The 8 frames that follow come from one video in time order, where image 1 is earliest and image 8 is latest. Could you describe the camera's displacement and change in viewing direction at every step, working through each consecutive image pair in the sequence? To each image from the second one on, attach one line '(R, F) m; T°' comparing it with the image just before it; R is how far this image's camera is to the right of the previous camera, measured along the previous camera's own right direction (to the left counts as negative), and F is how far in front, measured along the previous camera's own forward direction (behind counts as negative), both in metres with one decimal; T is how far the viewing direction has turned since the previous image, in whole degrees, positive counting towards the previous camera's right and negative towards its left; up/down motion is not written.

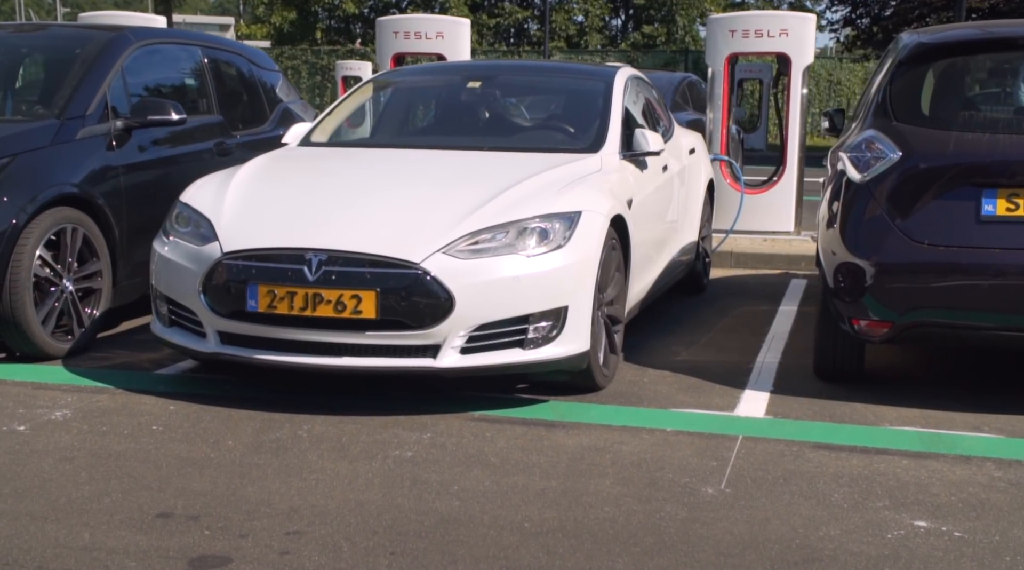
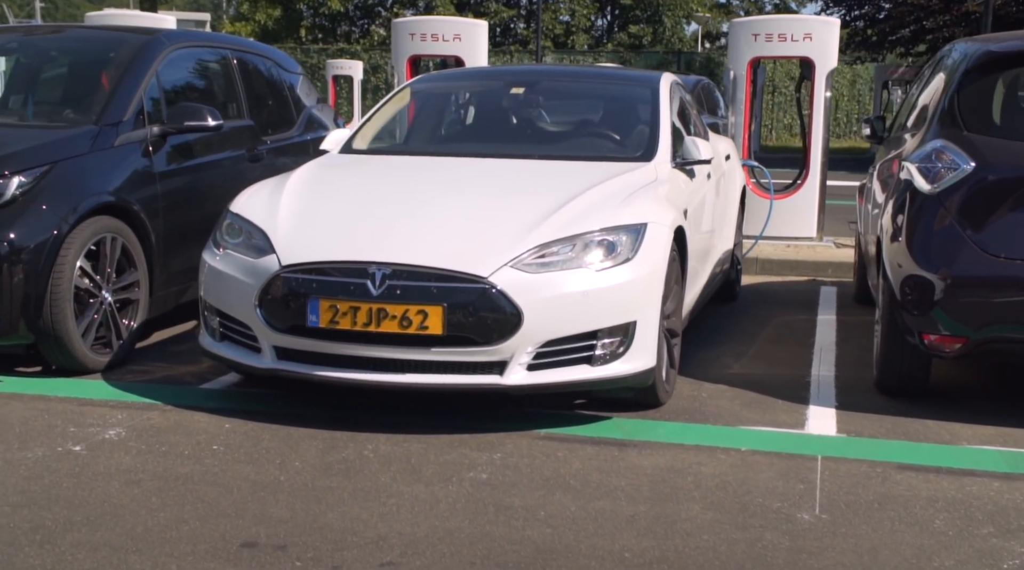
(-0.3, +0.1) m; 0°
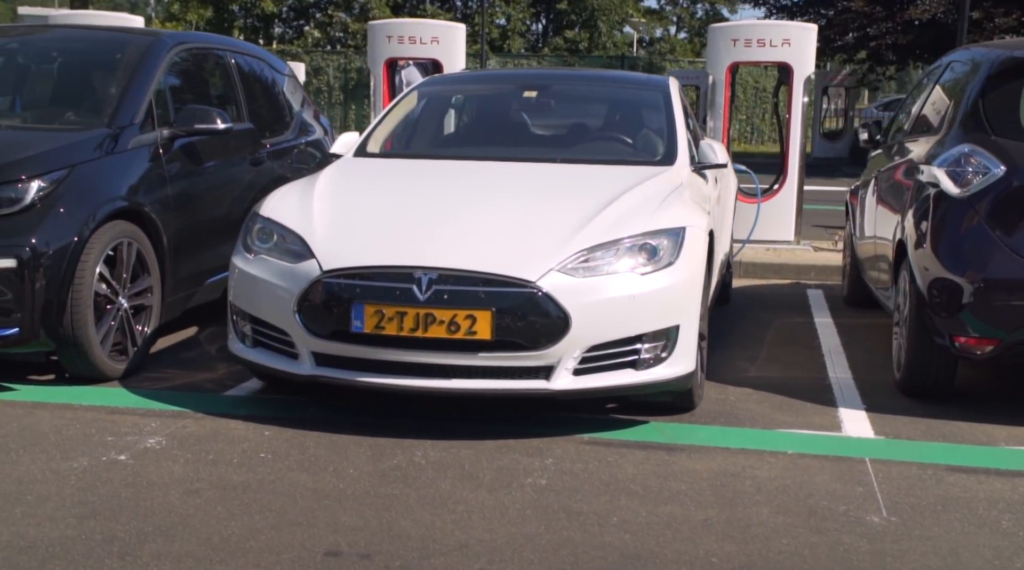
(-0.4, 0.0) m; +3°
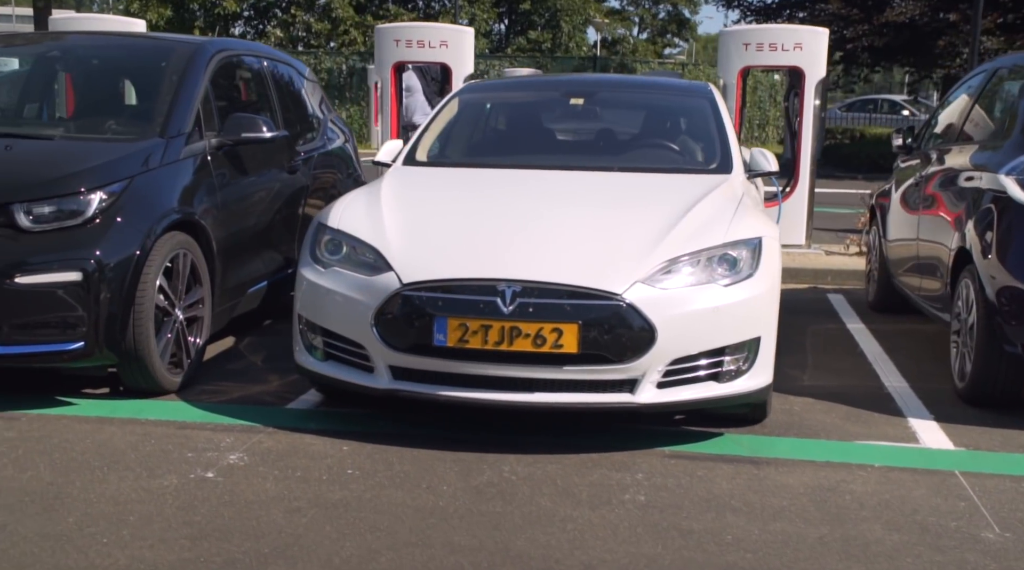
(-0.4, +0.1) m; +1°
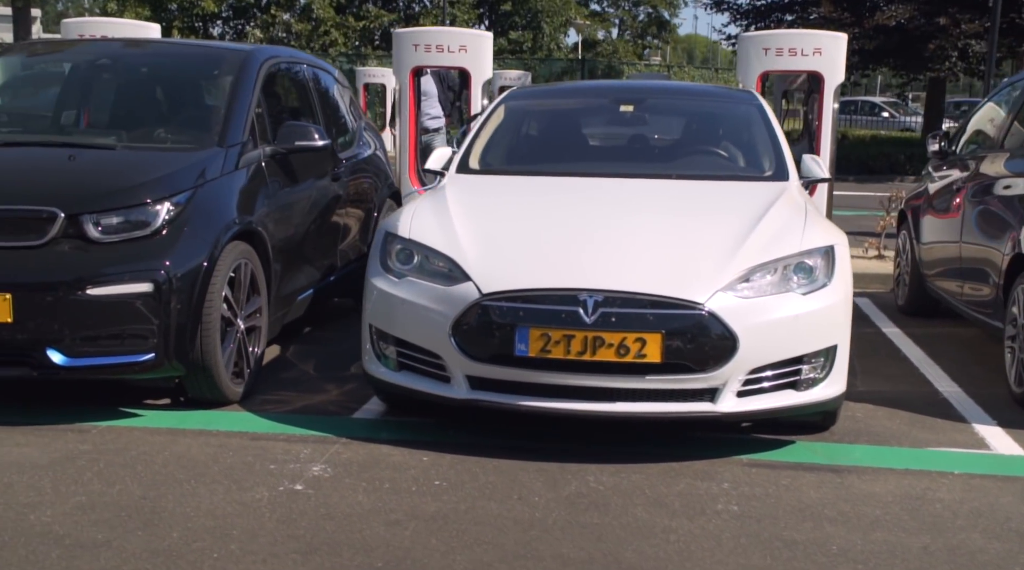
(-0.3, 0.0) m; 0°
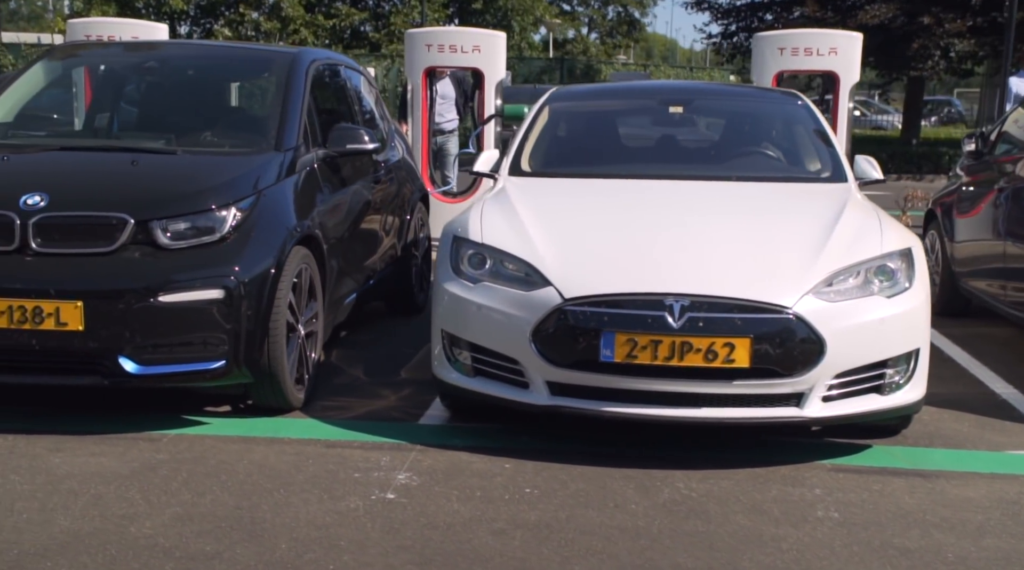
(-0.4, 0.0) m; +1°
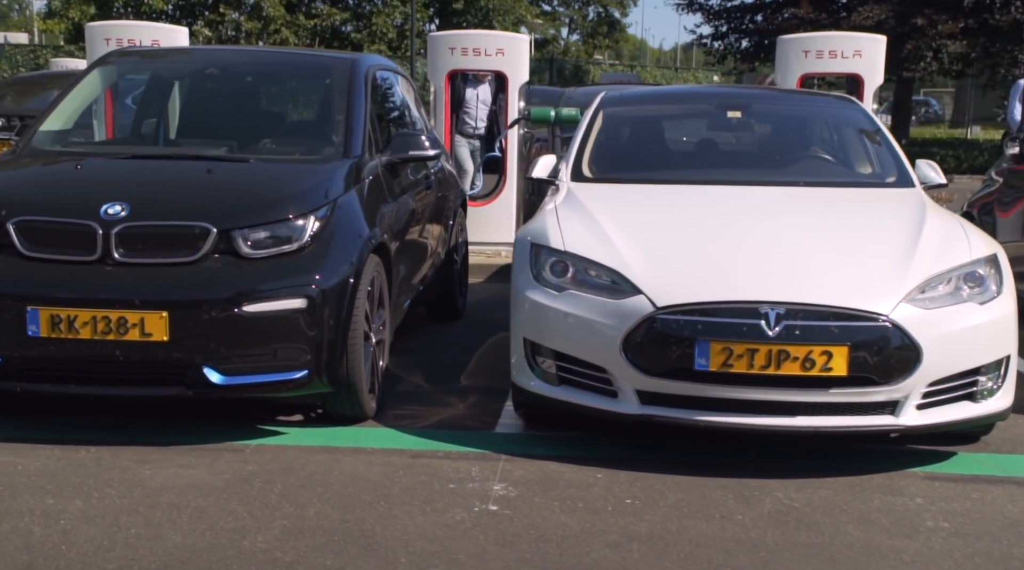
(-0.4, 0.0) m; 0°
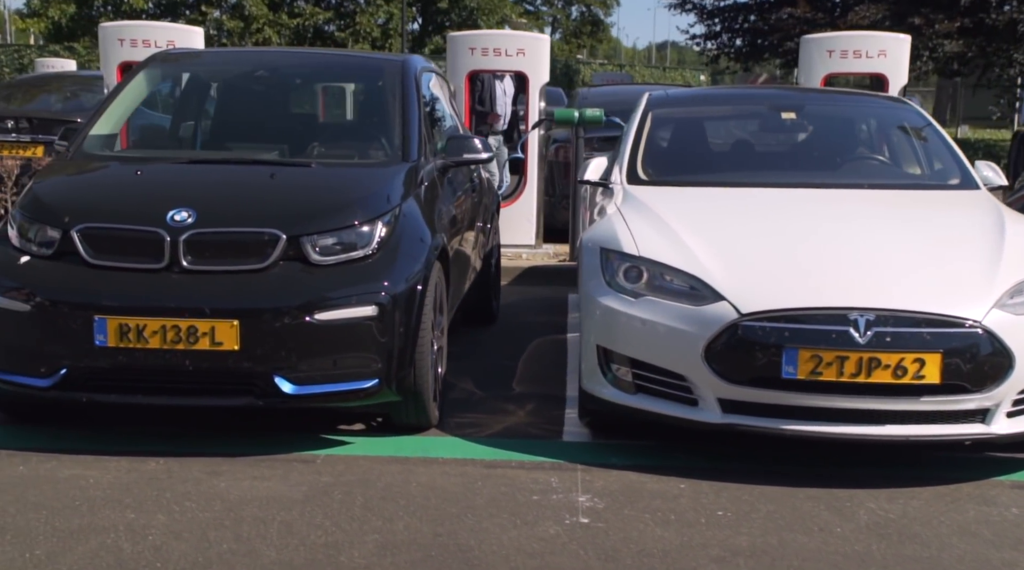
(-0.3, +0.1) m; 0°
